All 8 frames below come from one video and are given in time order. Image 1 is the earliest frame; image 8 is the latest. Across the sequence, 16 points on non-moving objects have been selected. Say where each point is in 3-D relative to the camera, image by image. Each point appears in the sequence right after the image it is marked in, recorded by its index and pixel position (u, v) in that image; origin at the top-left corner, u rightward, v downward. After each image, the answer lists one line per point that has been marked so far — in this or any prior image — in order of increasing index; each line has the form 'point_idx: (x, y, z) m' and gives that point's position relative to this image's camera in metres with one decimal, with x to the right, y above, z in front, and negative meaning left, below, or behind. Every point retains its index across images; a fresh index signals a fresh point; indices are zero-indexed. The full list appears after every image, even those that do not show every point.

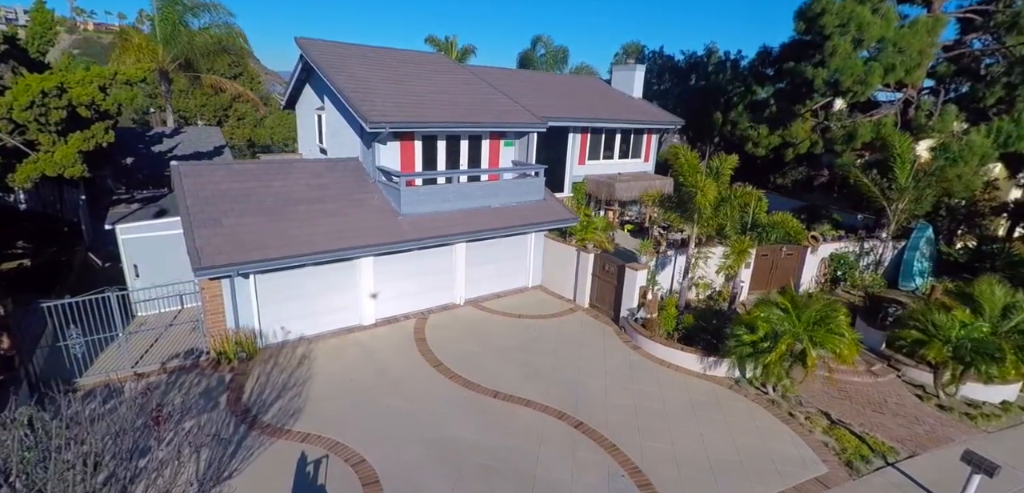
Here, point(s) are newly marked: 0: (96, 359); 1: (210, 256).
0: (-8.2, -2.2, +9.9) m
1: (-5.7, -0.2, +9.5) m
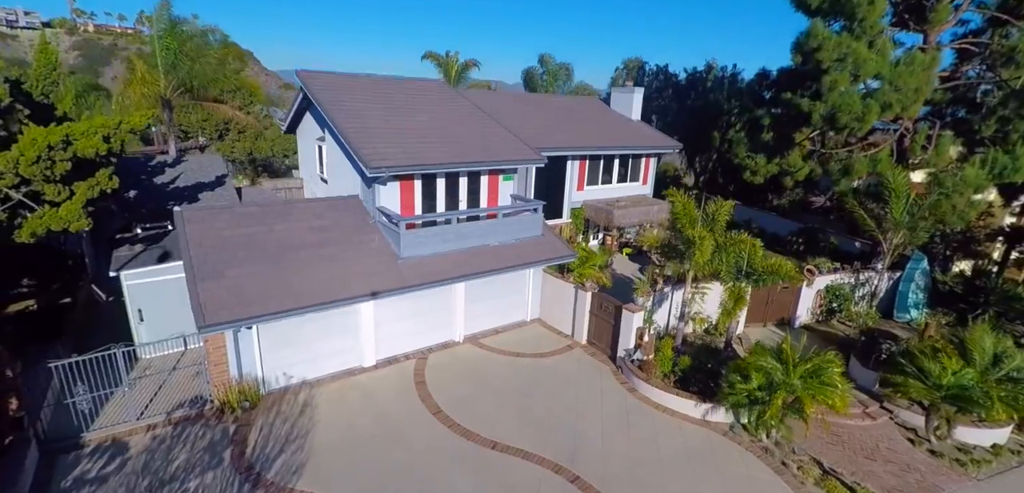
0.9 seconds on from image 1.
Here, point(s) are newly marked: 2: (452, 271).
0: (-8.3, -3.3, +10.1) m
1: (-5.8, -1.3, +9.7) m
2: (-1.5, -0.6, +12.8) m
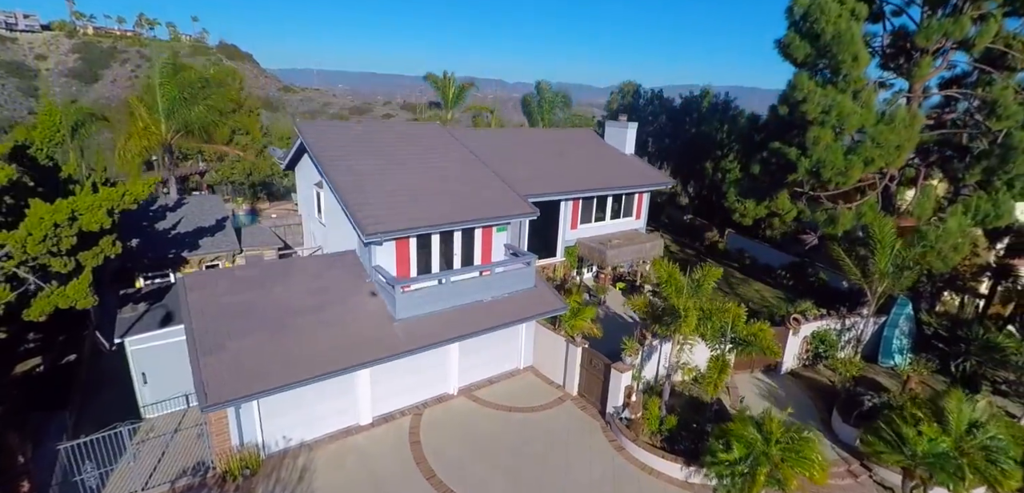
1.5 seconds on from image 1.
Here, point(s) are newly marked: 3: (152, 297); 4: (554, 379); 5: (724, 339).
0: (-8.5, -5.0, +10.5) m
1: (-6.0, -2.9, +10.1) m
2: (-1.8, -2.2, +13.2) m
3: (-10.3, -1.4, +14.3) m
4: (+1.3, -4.1, +15.4) m
5: (+5.3, -2.3, +12.3) m
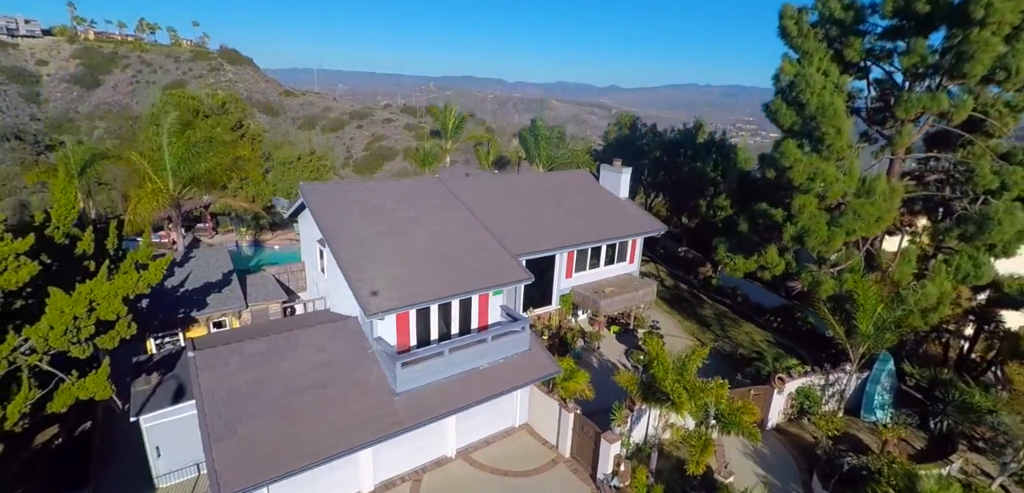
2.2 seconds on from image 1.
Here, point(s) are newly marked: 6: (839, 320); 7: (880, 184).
0: (-8.6, -7.1, +11.2) m
1: (-6.1, -5.0, +10.8) m
2: (-1.9, -4.3, +13.9) m
3: (-10.4, -3.5, +14.9) m
4: (+1.2, -6.2, +16.0) m
5: (+5.1, -4.4, +13.0) m
6: (+11.5, -2.5, +17.6) m
7: (+11.7, +2.0, +15.9) m
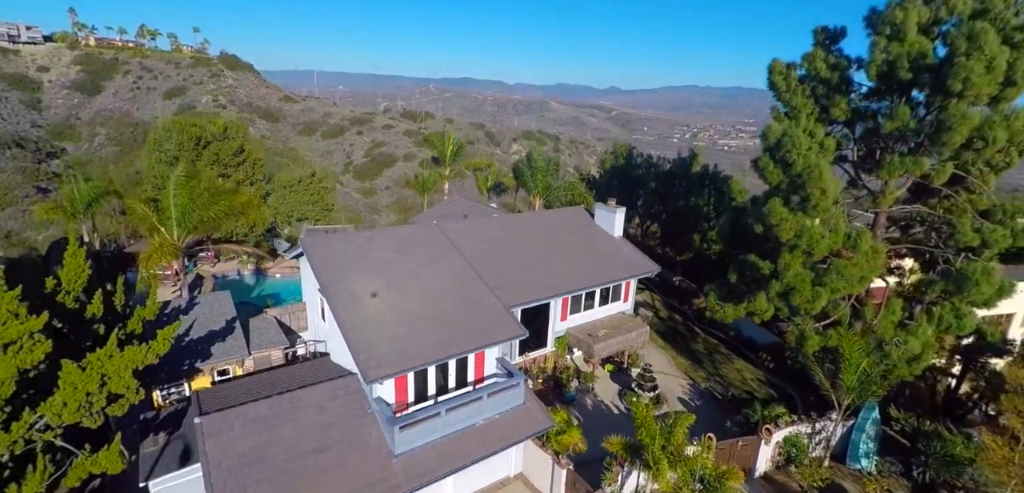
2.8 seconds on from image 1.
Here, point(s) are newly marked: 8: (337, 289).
0: (-8.8, -9.0, +11.7) m
1: (-6.3, -6.9, +11.3) m
2: (-2.1, -6.2, +14.4) m
3: (-10.6, -5.5, +15.4) m
4: (+1.0, -8.1, +16.6) m
5: (+4.9, -6.3, +13.5) m
6: (+11.3, -4.5, +18.1) m
7: (+11.5, +0.1, +16.4) m
8: (-5.8, -1.4, +16.6) m
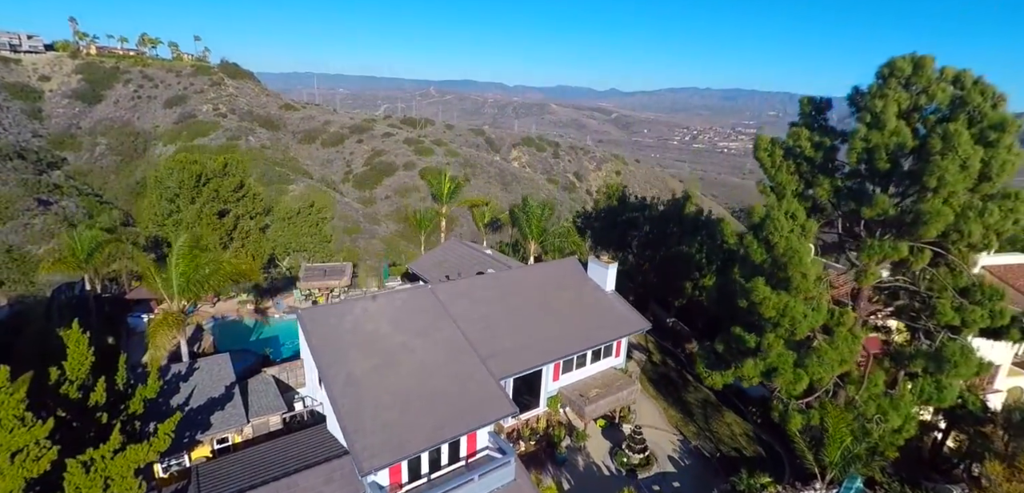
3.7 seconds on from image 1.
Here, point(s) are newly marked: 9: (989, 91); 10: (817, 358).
0: (-9.1, -11.7, +12.2) m
1: (-6.6, -9.7, +11.8) m
2: (-2.4, -9.0, +14.9) m
3: (-10.9, -8.2, +15.9) m
4: (+0.7, -10.8, +17.0) m
5: (+4.6, -9.1, +14.0) m
6: (+11.0, -7.2, +18.6) m
7: (+11.2, -2.7, +16.9) m
8: (-6.1, -4.2, +17.1) m
9: (+15.4, +5.0, +16.1) m
10: (+10.3, -3.7, +16.8) m
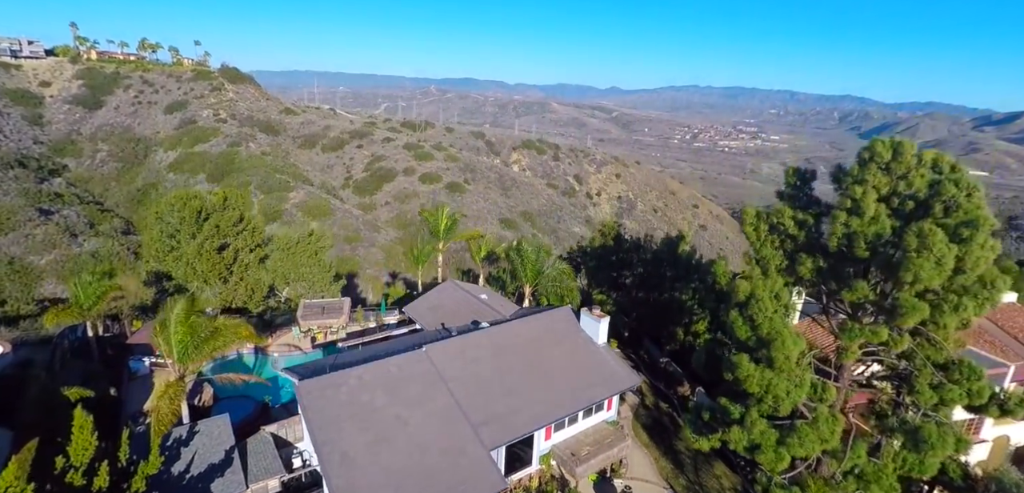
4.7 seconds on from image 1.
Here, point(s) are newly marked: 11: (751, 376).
0: (-9.5, -14.7, +12.8) m
1: (-7.0, -12.6, +12.3) m
2: (-2.7, -11.9, +15.5) m
3: (-11.2, -11.1, +16.5) m
4: (+0.3, -13.7, +17.6) m
5: (+4.3, -12.0, +14.5) m
6: (+10.7, -10.1, +19.1) m
7: (+10.9, -5.6, +17.4) m
8: (-6.5, -7.1, +17.6) m
9: (+15.1, +2.1, +16.6) m
10: (+10.0, -6.6, +17.4) m
11: (+8.6, -4.7, +18.0) m
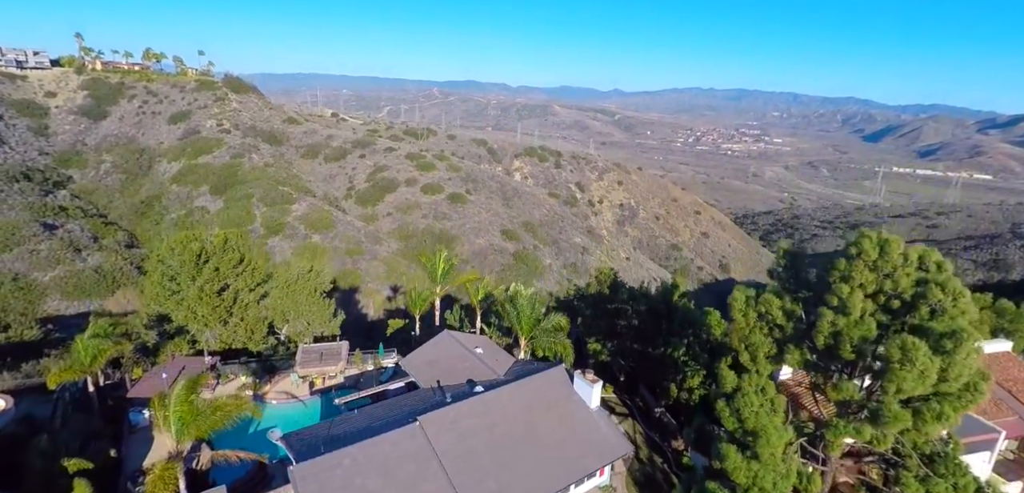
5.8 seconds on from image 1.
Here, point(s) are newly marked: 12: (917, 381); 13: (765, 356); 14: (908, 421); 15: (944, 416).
0: (-9.9, -18.1, +13.1) m
1: (-7.4, -16.0, +12.6) m
2: (-3.1, -15.3, +15.7) m
3: (-11.6, -14.5, +16.8) m
4: (0.0, -17.2, +17.8) m
5: (+3.9, -15.4, +14.8) m
6: (+10.3, -13.6, +19.3) m
7: (+10.5, -9.0, +17.6) m
8: (-6.9, -10.5, +17.9) m
9: (+14.7, -1.4, +16.8) m
10: (+9.6, -10.0, +17.6) m
11: (+8.2, -8.1, +18.3) m
12: (+12.5, -4.2, +15.5) m
13: (+9.9, -4.3, +19.6) m
14: (+12.6, -5.5, +15.9) m
15: (+13.6, -5.3, +15.8) m
